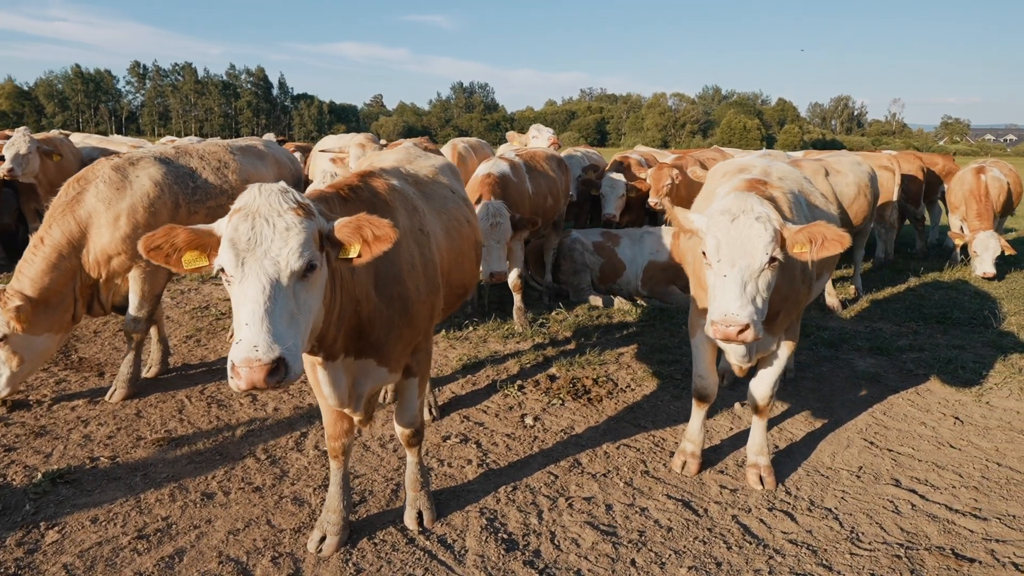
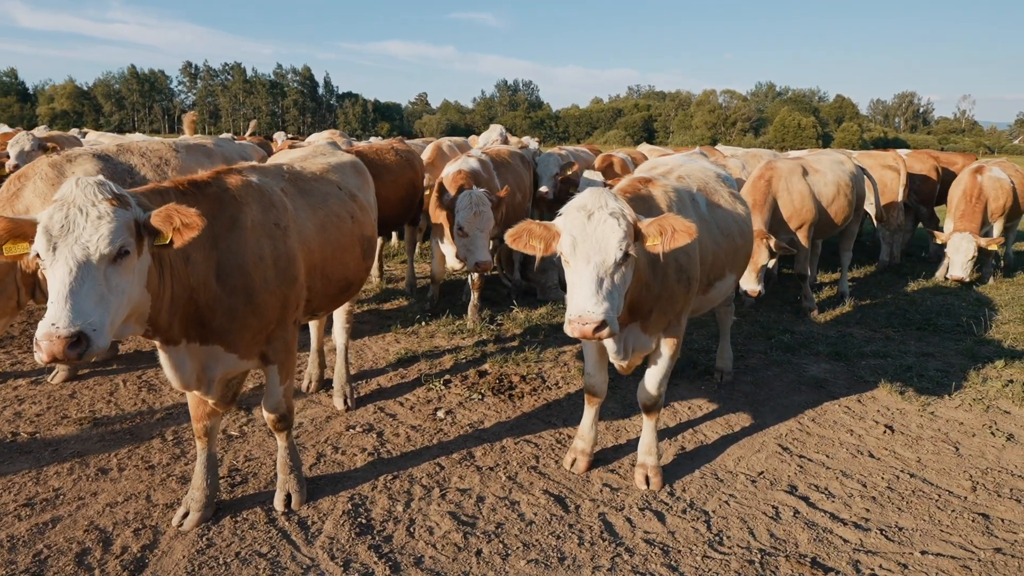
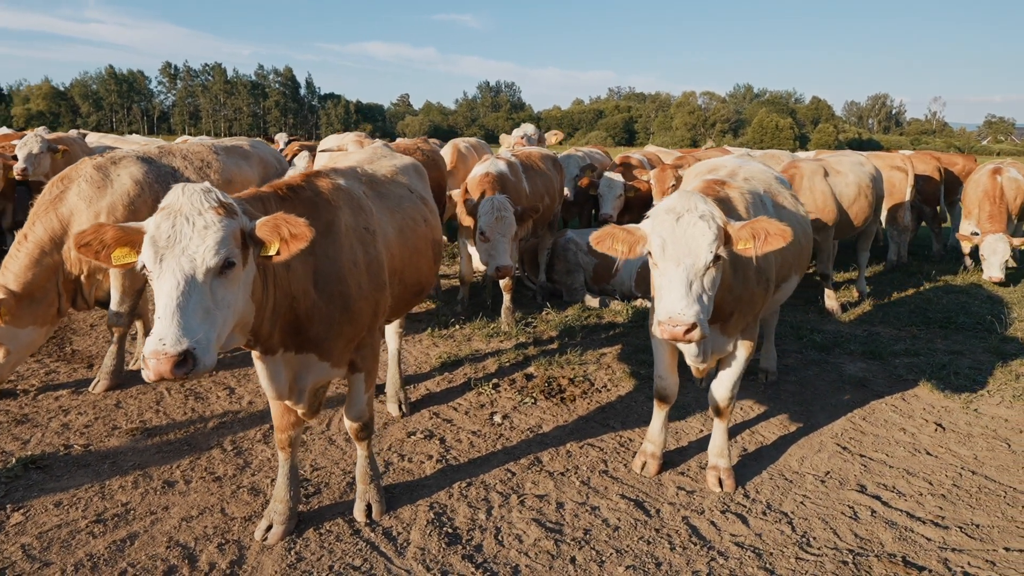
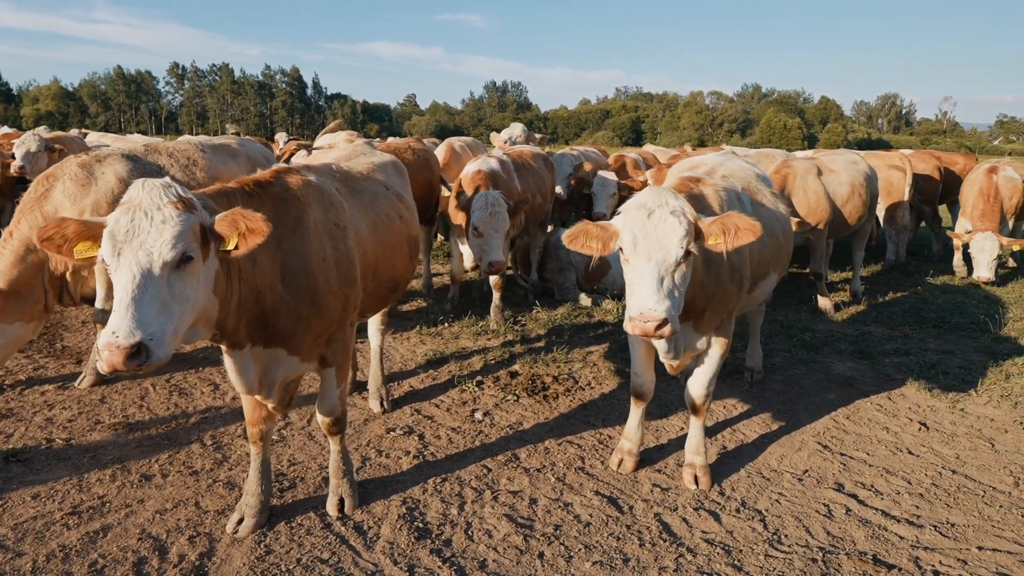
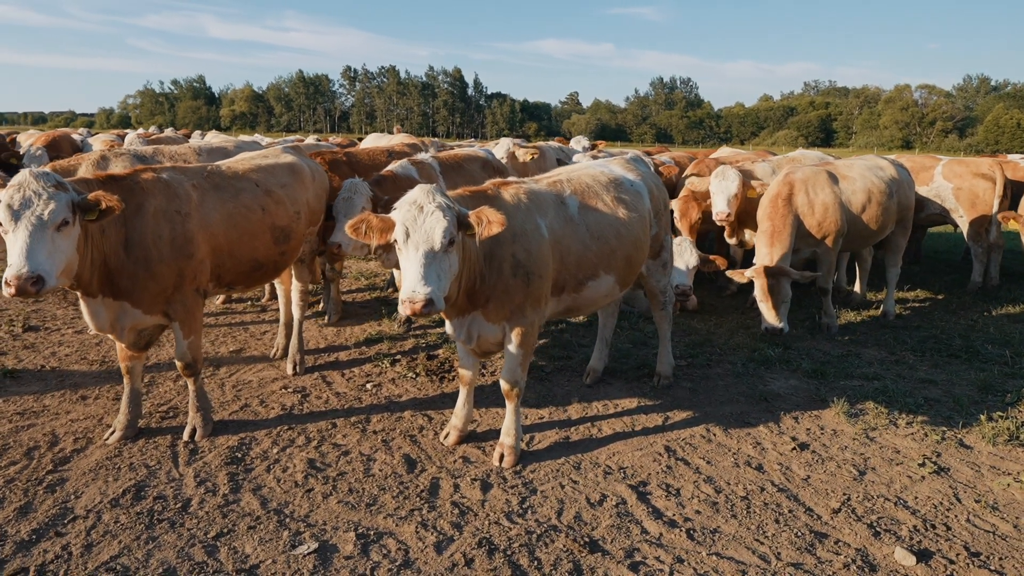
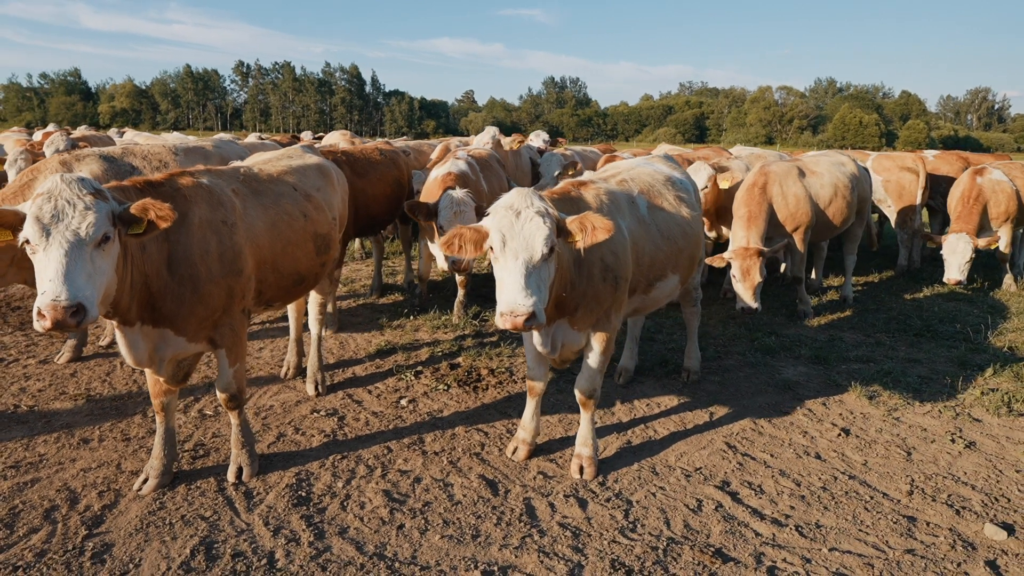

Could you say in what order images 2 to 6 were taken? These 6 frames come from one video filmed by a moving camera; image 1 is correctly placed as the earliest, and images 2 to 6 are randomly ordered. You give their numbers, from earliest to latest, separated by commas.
3, 4, 2, 6, 5
